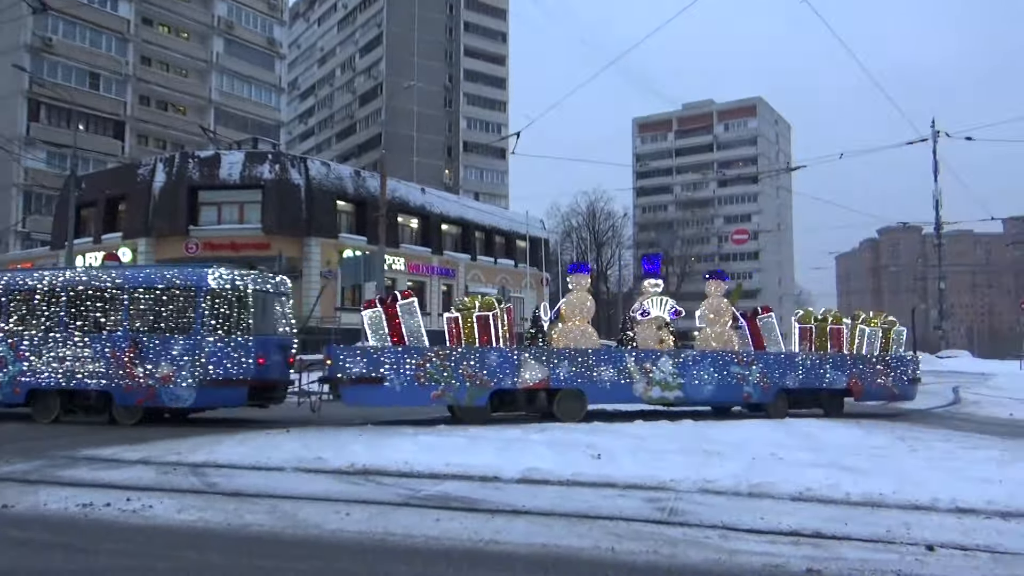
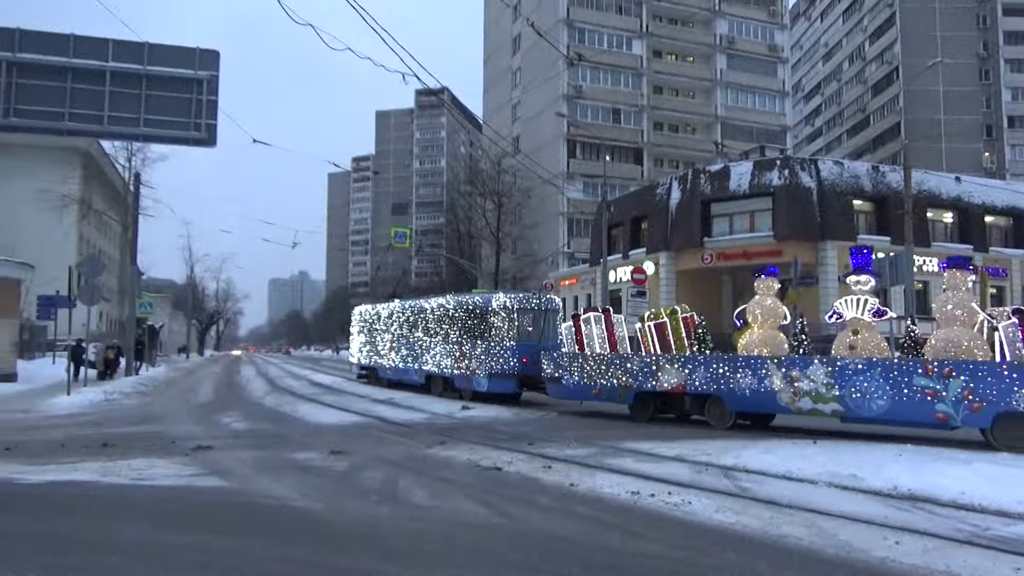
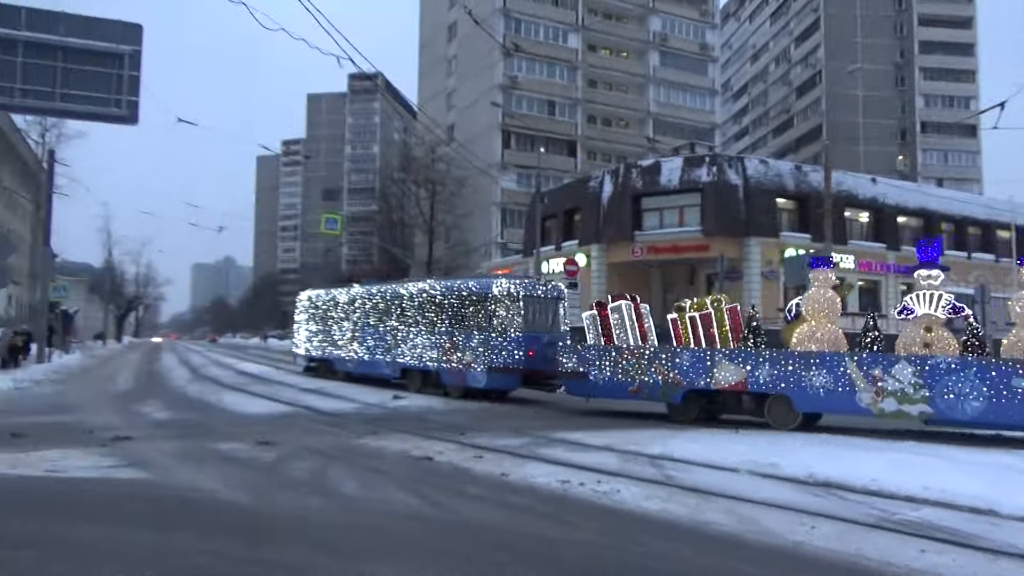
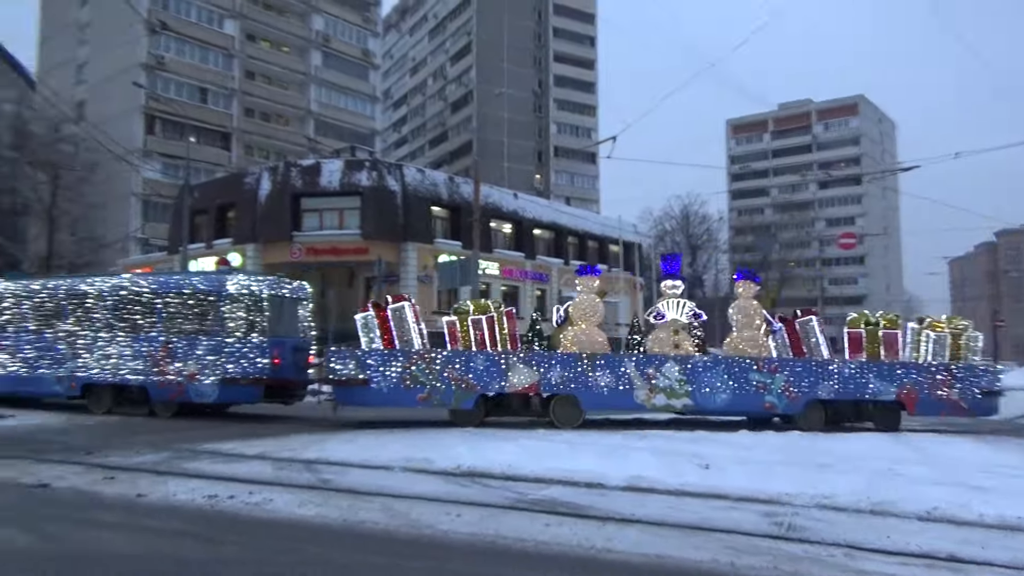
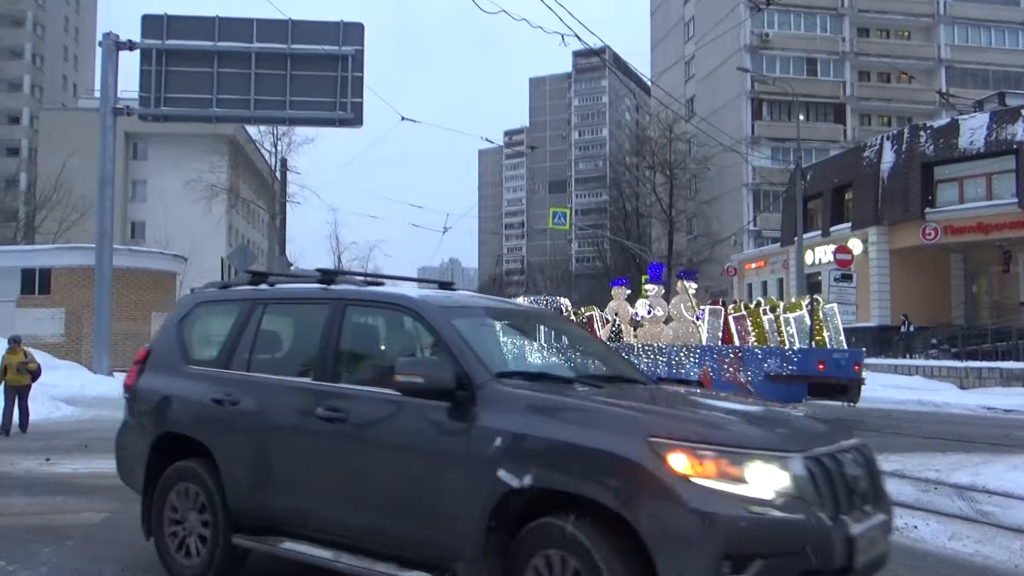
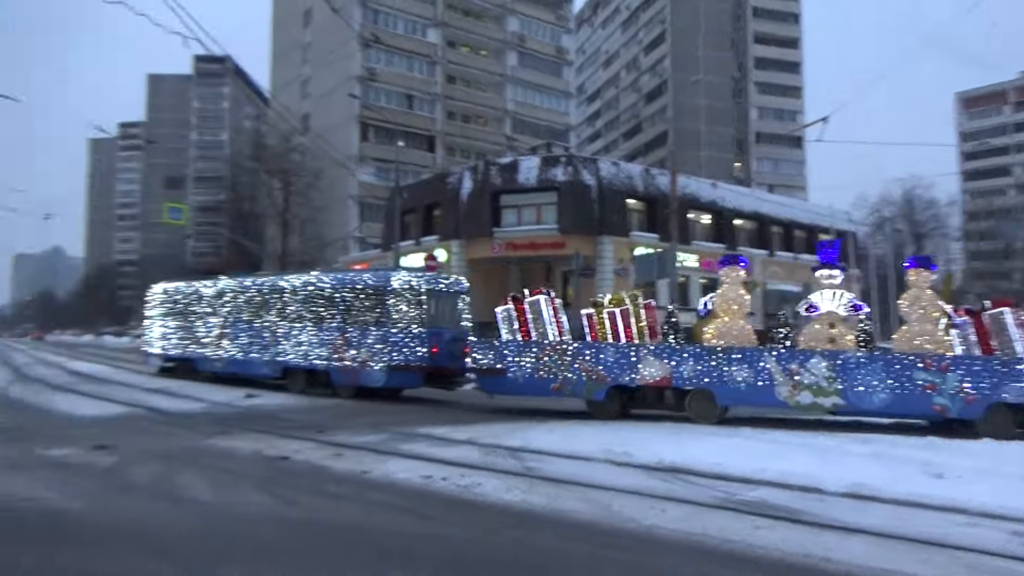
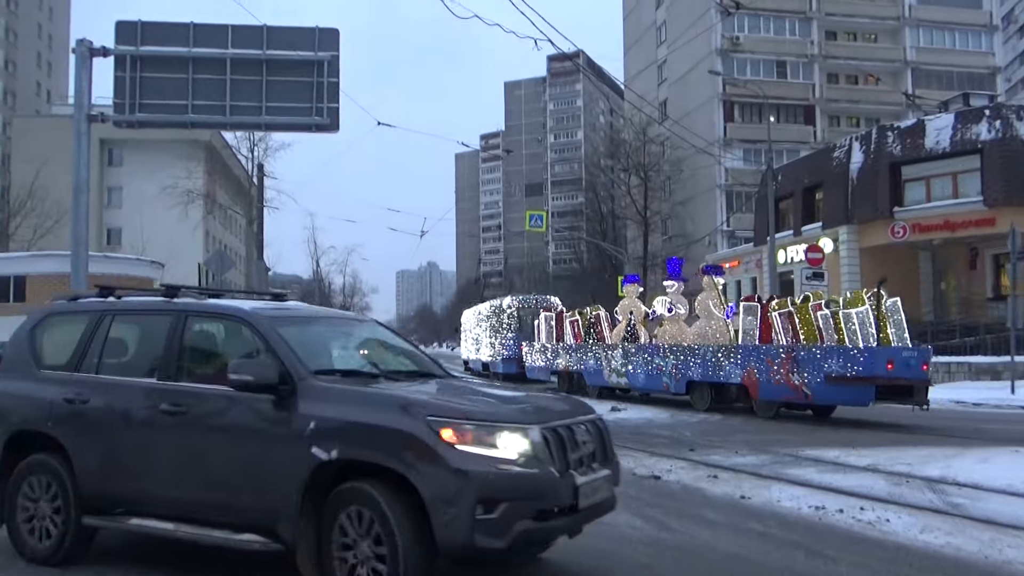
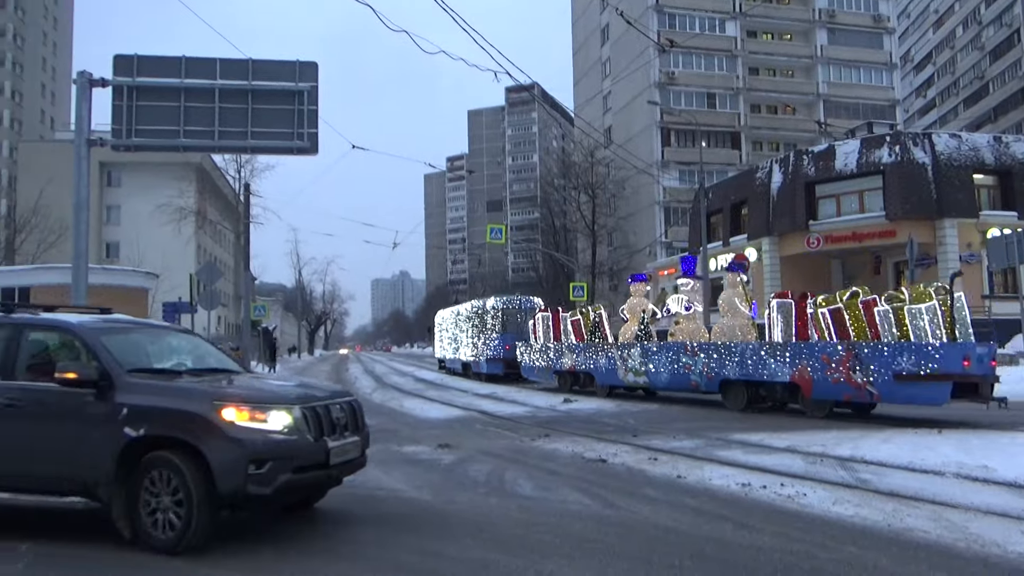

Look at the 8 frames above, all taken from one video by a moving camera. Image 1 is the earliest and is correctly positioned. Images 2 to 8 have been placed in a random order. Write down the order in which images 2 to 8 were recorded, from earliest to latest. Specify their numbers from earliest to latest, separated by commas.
4, 6, 3, 2, 8, 7, 5
